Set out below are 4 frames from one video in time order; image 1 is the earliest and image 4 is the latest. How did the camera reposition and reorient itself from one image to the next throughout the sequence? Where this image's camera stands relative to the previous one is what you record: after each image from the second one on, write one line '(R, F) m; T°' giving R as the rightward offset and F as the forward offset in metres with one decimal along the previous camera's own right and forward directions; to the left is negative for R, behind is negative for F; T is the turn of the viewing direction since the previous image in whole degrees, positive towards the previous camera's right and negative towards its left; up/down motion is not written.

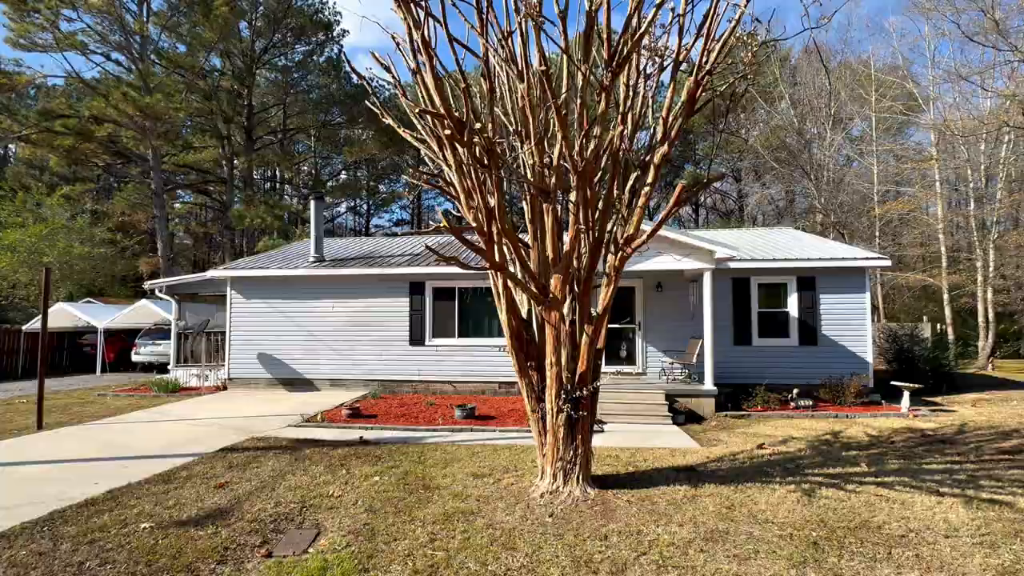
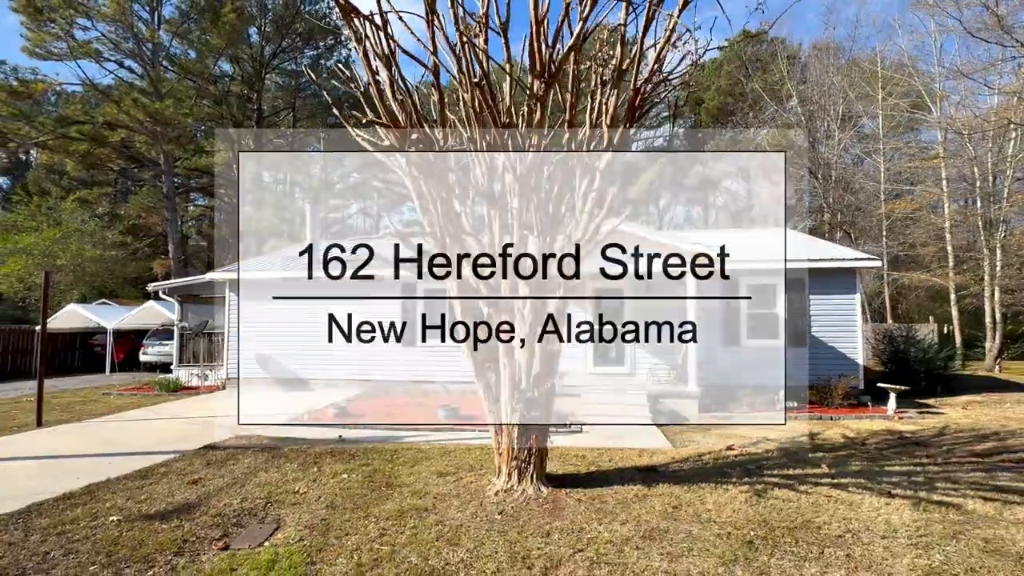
(+0.5, -0.1) m; -2°
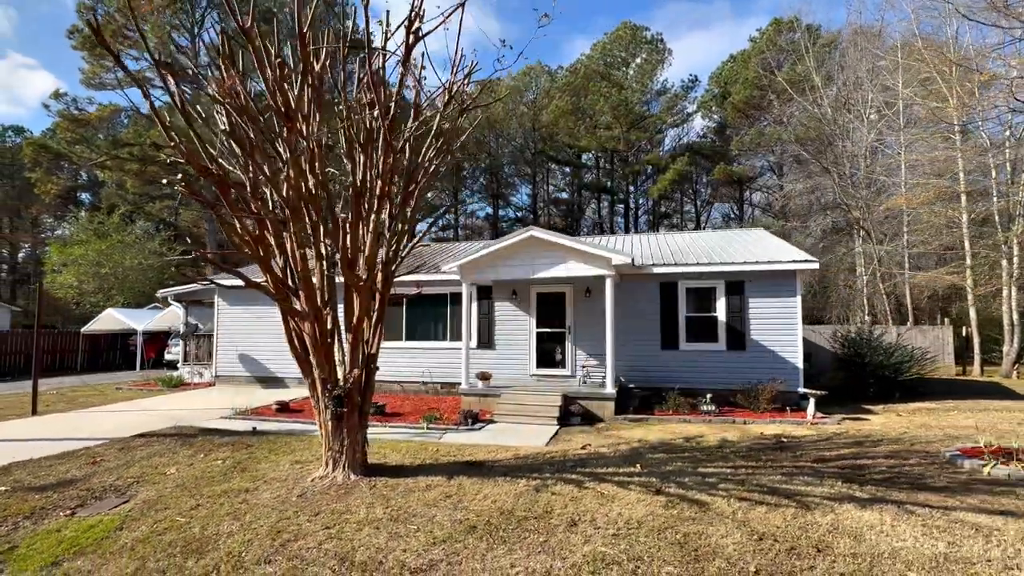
(+2.4, -0.4) m; -7°
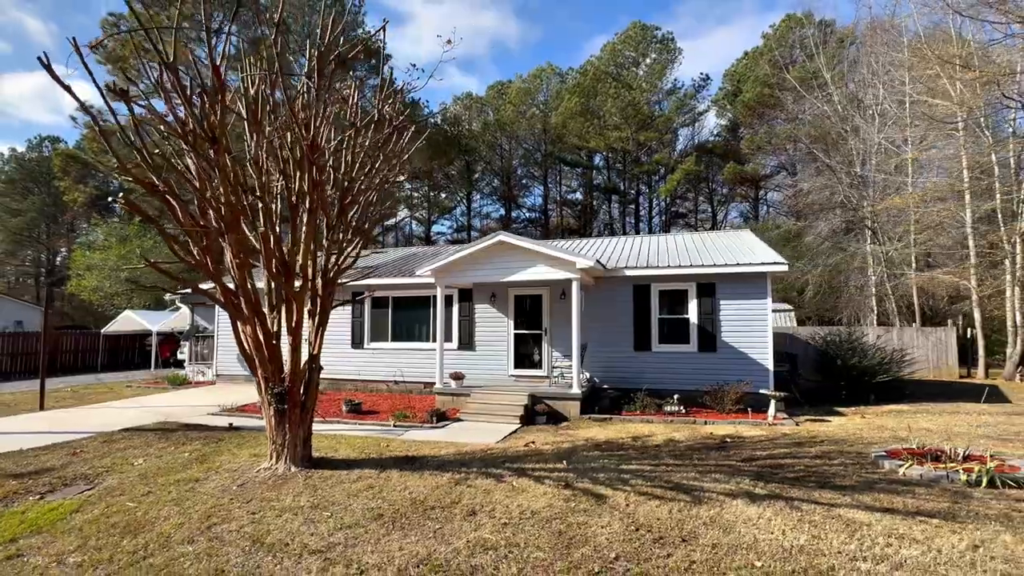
(+1.0, -0.3) m; -3°
